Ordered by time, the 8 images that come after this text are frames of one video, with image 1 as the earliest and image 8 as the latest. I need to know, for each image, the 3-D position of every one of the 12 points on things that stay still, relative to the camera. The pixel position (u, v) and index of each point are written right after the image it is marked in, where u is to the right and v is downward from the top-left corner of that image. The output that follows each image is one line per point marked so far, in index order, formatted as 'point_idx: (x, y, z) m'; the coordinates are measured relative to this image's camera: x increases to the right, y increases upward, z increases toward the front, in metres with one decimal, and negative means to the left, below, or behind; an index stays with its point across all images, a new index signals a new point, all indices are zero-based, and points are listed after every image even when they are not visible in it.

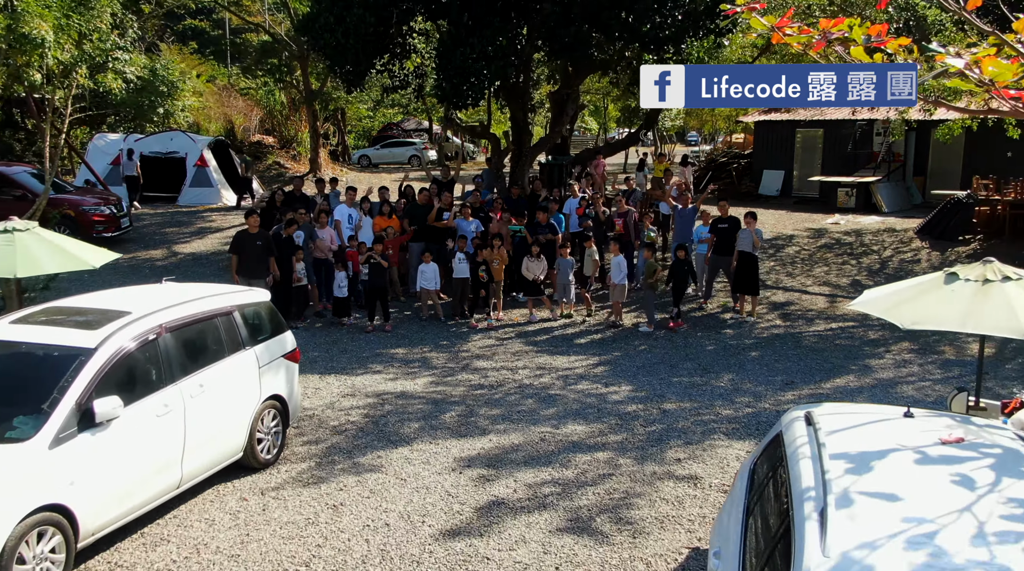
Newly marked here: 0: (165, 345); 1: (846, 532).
0: (-2.4, -0.4, +6.3) m
1: (+1.1, -0.8, +2.8) m
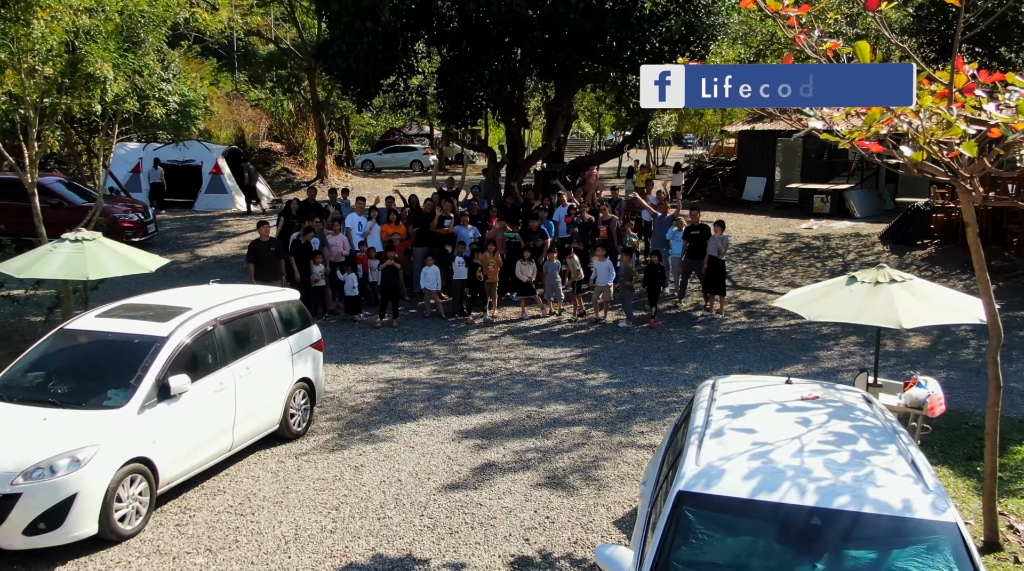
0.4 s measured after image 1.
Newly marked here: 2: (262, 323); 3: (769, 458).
0: (-2.5, -0.4, +7.7) m
1: (+1.0, -0.8, +4.3) m
2: (-2.3, -0.3, +8.3) m
3: (+1.2, -0.8, +4.2) m
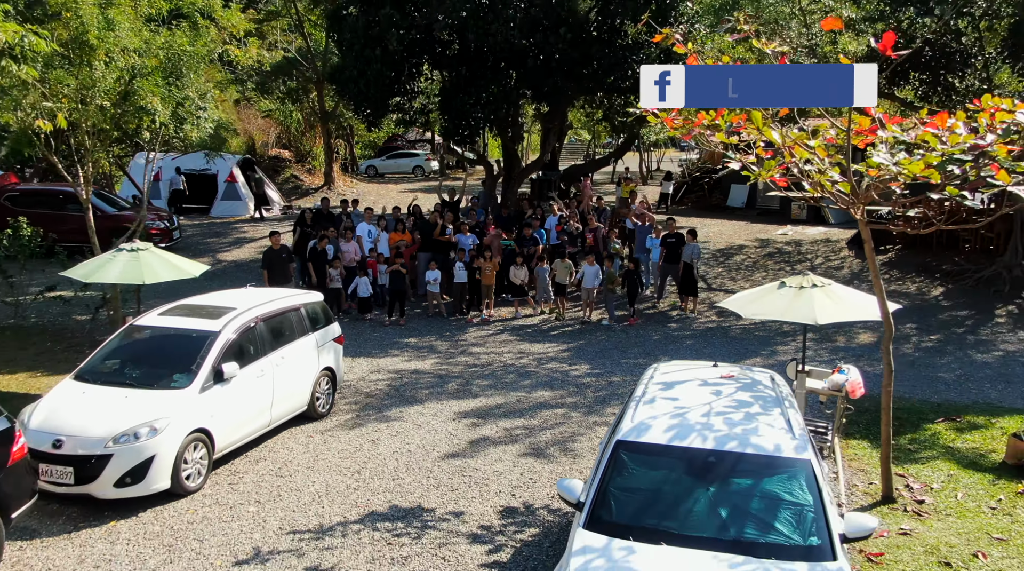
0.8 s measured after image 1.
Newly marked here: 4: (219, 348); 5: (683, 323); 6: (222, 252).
0: (-2.6, -0.5, +9.3) m
1: (+0.9, -0.8, +5.9) m
2: (-2.4, -0.4, +9.9) m
3: (+1.1, -0.8, +5.8) m
4: (-2.8, -0.6, +8.7) m
5: (+2.8, -0.6, +14.6) m
6: (-6.4, +0.7, +19.6) m
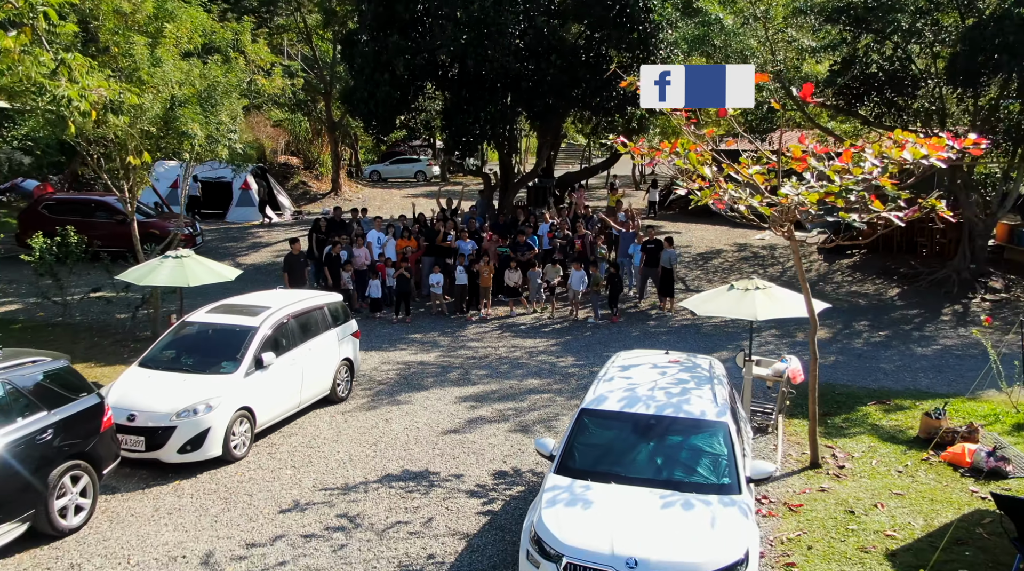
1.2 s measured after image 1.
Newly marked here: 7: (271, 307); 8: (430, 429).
0: (-2.7, -0.5, +11.0) m
1: (+0.8, -0.9, +7.5) m
2: (-2.5, -0.4, +11.5) m
3: (+1.0, -0.9, +7.5) m
4: (-2.9, -0.6, +10.3) m
5: (+2.7, -0.6, +16.3) m
6: (-6.4, +0.7, +21.3) m
7: (-3.0, -0.3, +11.1) m
8: (-1.0, -1.7, +10.8) m
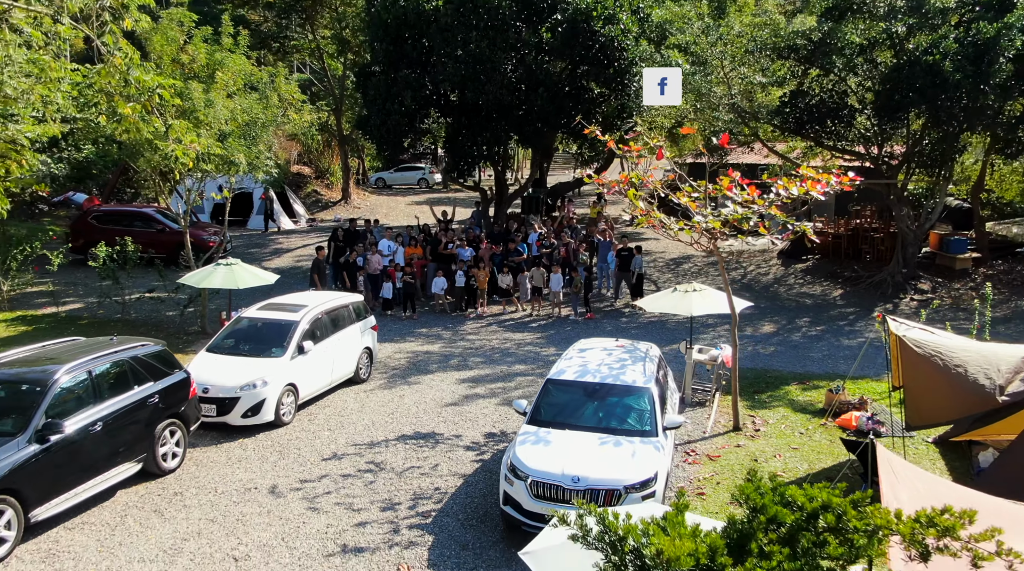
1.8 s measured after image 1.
0: (-2.9, -0.5, +13.7) m
1: (+0.6, -0.9, +10.3) m
2: (-2.7, -0.4, +14.3) m
3: (+0.8, -0.9, +10.2) m
4: (-3.1, -0.7, +13.1) m
5: (+2.5, -0.7, +19.0) m
6: (-6.6, +0.7, +24.0) m
7: (-3.1, -0.3, +13.8) m
8: (-1.2, -1.8, +13.5) m
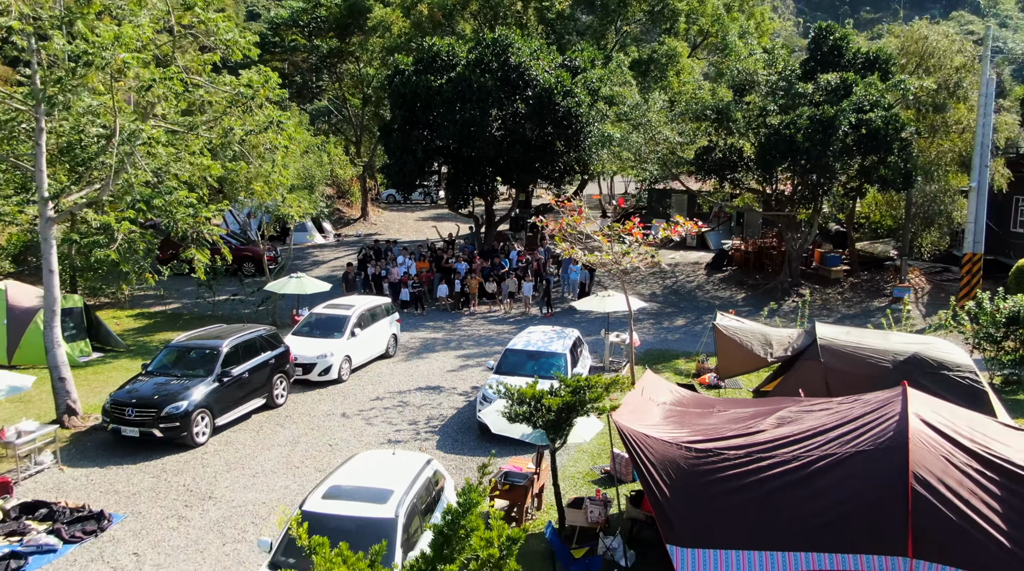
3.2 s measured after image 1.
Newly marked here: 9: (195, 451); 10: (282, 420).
0: (-3.4, -0.7, +20.7) m
1: (+0.1, -1.0, +17.2) m
2: (-3.2, -0.6, +21.2) m
3: (+0.3, -1.1, +17.1) m
4: (-3.6, -0.8, +20.0) m
5: (+2.1, -0.8, +26.0) m
6: (-7.1, +0.5, +31.0) m
7: (-3.6, -0.4, +20.8) m
8: (-1.6, -1.9, +20.4) m
9: (-5.4, -2.8, +15.2) m
10: (-4.3, -2.5, +16.8) m
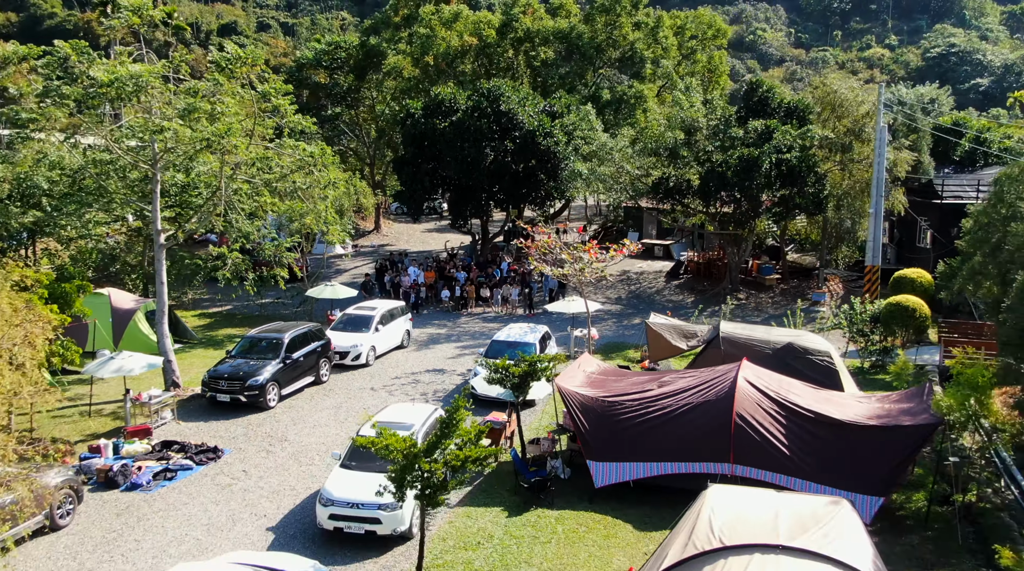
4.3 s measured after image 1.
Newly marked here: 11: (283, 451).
0: (-3.7, -0.9, +26.7) m
1: (-0.3, -1.2, +23.2) m
2: (-3.5, -0.8, +27.2) m
3: (0.0, -1.3, +23.1) m
4: (-4.0, -1.0, +26.0) m
5: (+1.7, -1.0, +32.0) m
6: (-7.4, +0.3, +37.0) m
7: (-4.0, -0.6, +26.8) m
8: (-2.0, -2.1, +26.4) m
9: (-5.8, -3.0, +21.2) m
10: (-4.7, -2.7, +22.8) m
11: (-4.7, -3.4, +18.3) m
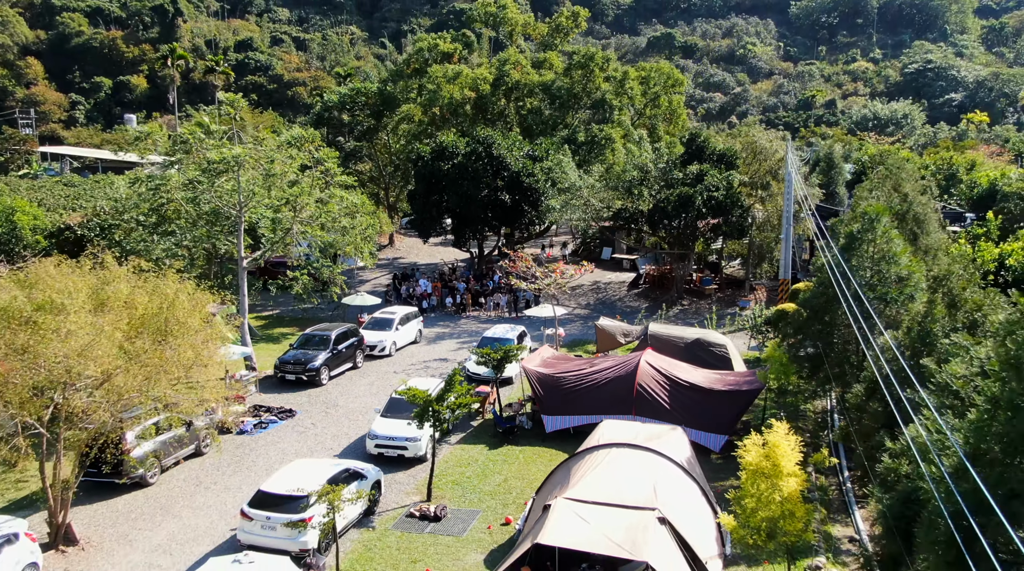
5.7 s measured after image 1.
0: (-4.2, -1.3, +35.0) m
1: (-0.8, -1.6, +31.6) m
2: (-4.0, -1.2, +35.6) m
3: (-0.6, -1.7, +31.5) m
4: (-4.5, -1.4, +34.4) m
5: (+1.2, -1.4, +40.3) m
6: (-7.8, -0.1, +45.4) m
7: (-4.5, -1.0, +35.1) m
8: (-2.5, -2.5, +34.8) m
9: (-6.3, -3.4, +29.6) m
10: (-5.2, -3.1, +31.2) m
11: (-5.2, -3.8, +26.7) m
